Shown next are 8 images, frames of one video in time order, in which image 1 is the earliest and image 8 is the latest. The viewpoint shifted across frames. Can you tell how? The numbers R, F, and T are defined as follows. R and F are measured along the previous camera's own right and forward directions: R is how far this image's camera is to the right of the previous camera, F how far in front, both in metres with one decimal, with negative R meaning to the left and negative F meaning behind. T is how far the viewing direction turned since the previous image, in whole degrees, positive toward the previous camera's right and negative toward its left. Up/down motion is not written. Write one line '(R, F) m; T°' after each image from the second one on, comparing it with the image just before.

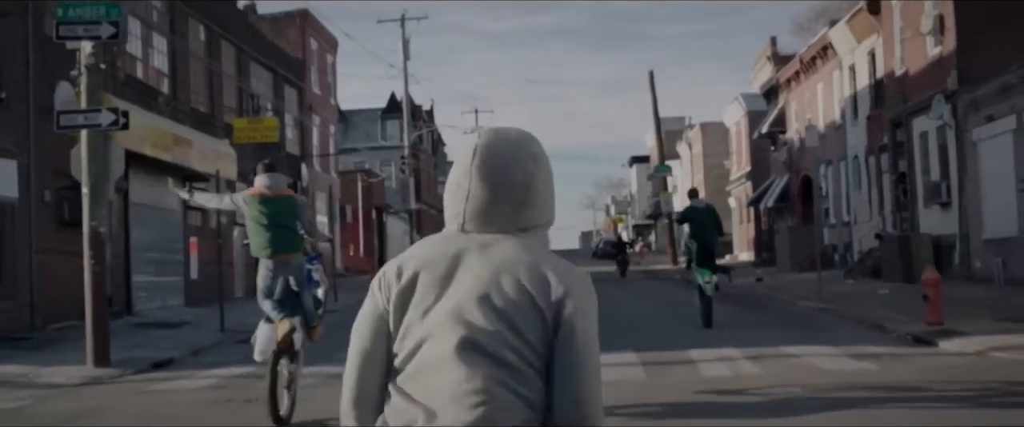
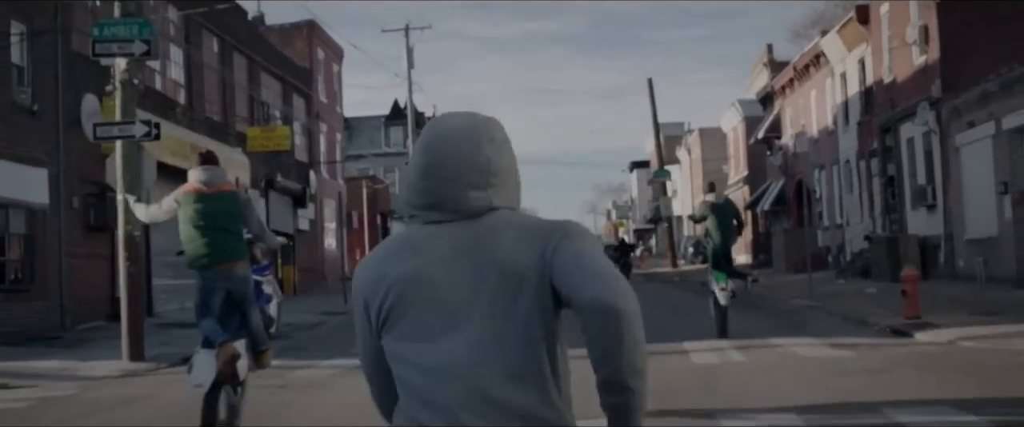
(-0.1, -1.1) m; 0°
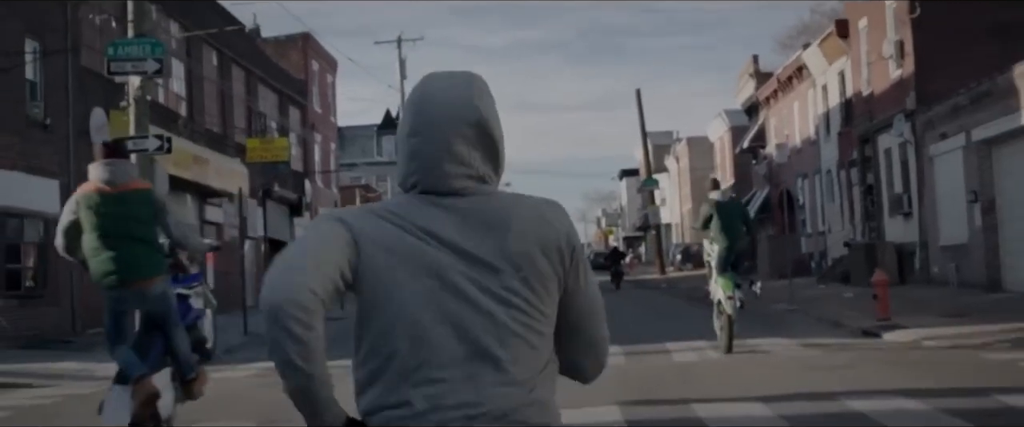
(0.0, -1.0) m; 0°
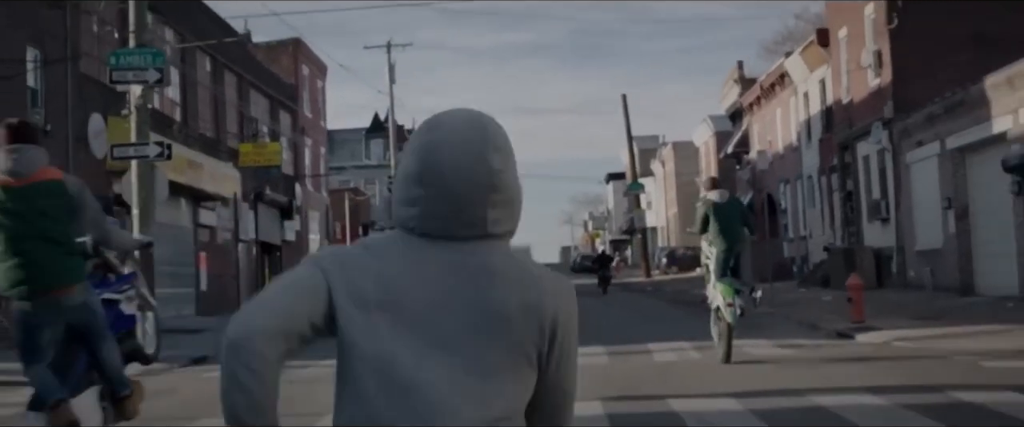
(0.0, -0.7) m; +1°
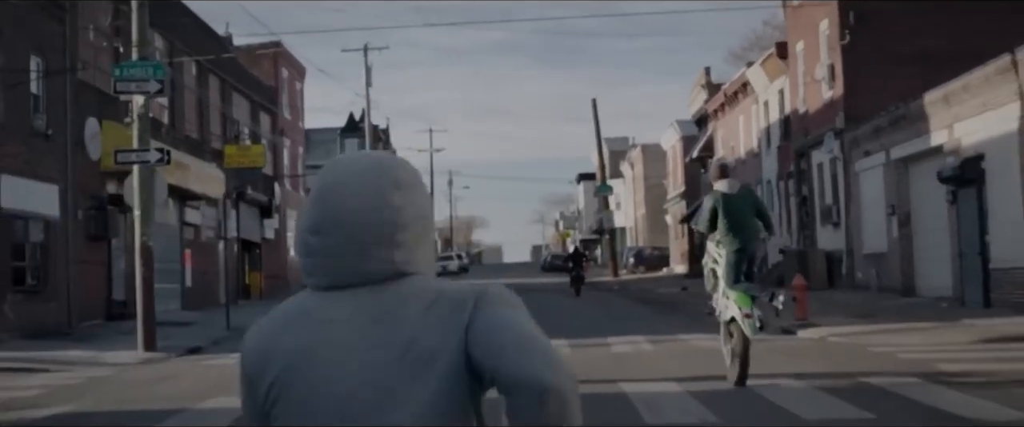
(0.0, -1.6) m; +1°
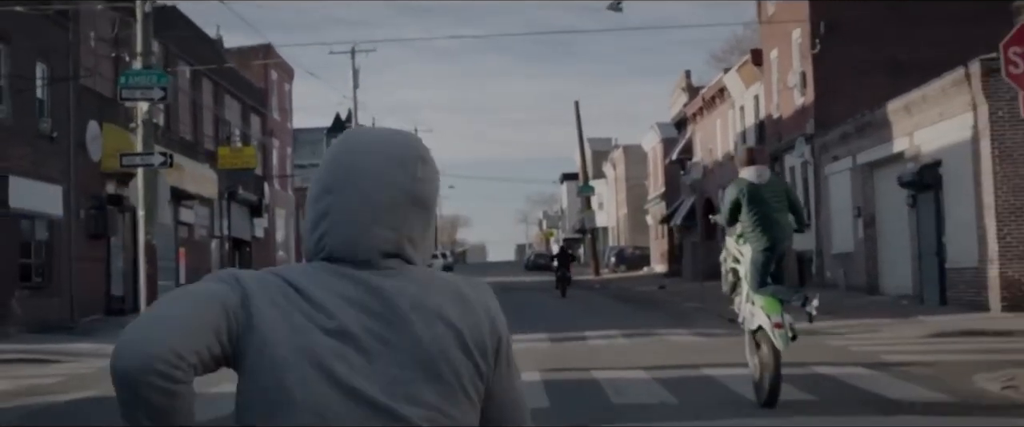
(0.0, -1.2) m; +1°
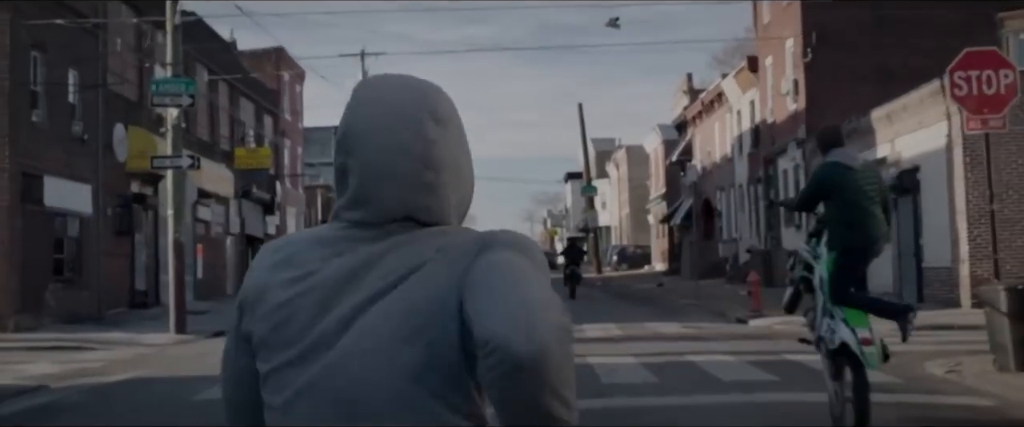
(0.0, -1.5) m; 0°
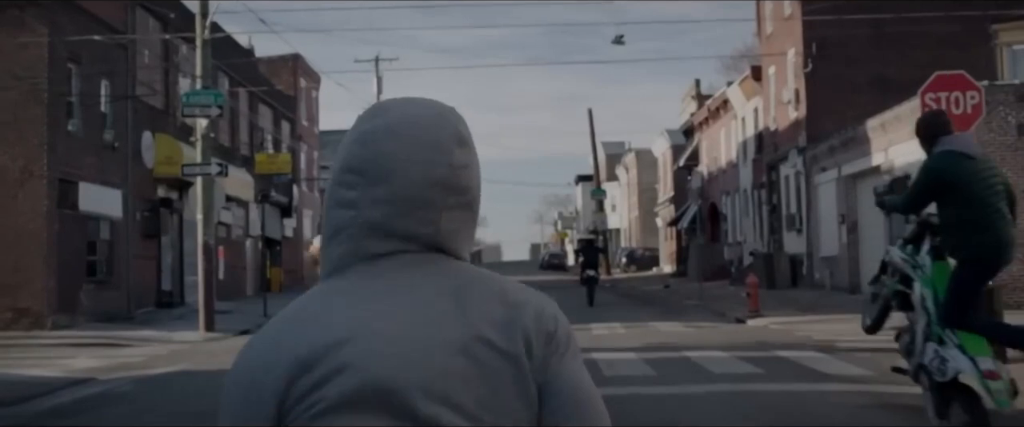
(0.0, -1.2) m; 0°
